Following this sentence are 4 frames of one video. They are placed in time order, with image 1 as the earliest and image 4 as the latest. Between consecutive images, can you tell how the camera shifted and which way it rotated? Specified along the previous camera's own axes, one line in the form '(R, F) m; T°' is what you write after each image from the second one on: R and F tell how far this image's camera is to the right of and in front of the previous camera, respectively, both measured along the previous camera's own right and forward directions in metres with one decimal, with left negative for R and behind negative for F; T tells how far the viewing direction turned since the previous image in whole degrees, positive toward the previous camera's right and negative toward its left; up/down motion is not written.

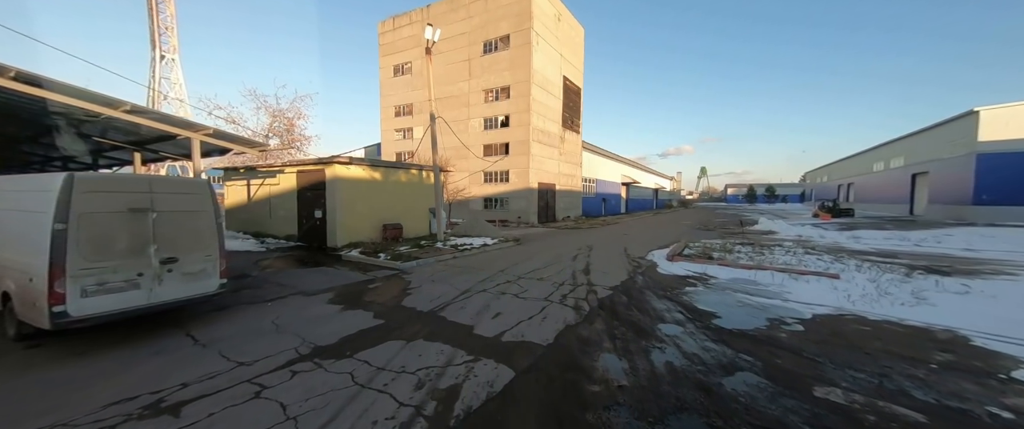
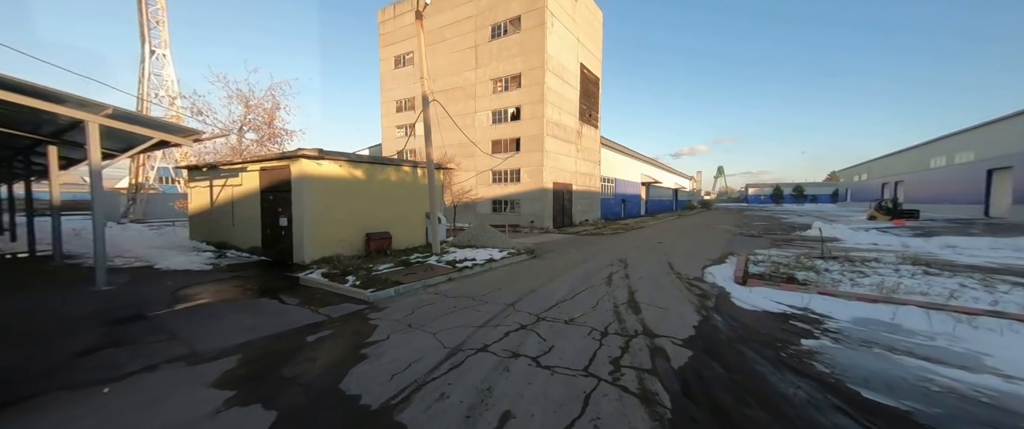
(-0.1, +2.5) m; -2°
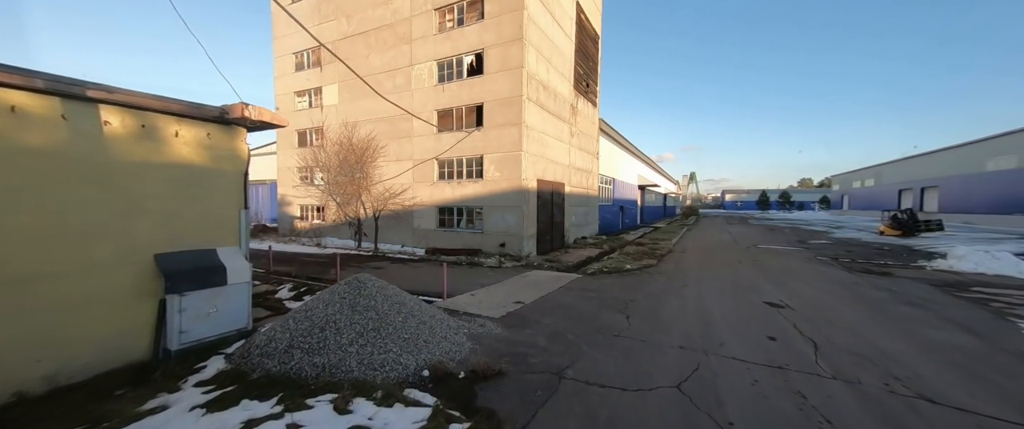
(+0.6, +8.3) m; +4°
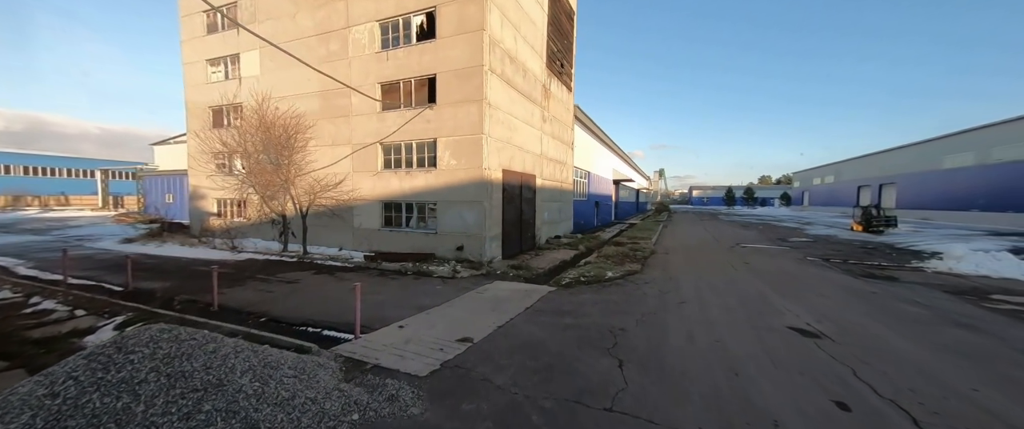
(+0.4, +2.1) m; +4°
